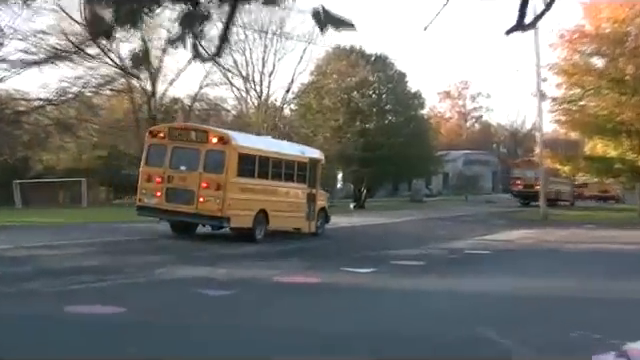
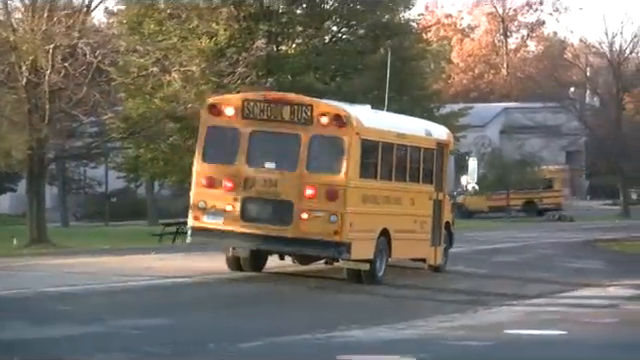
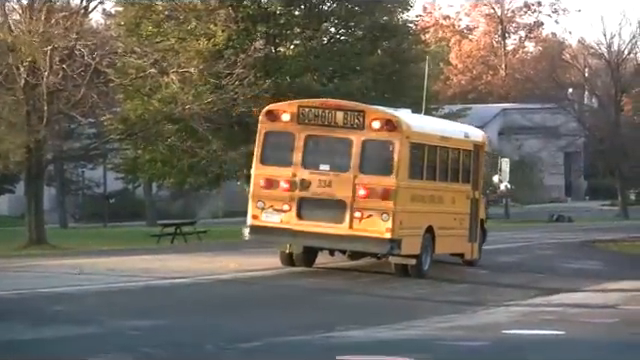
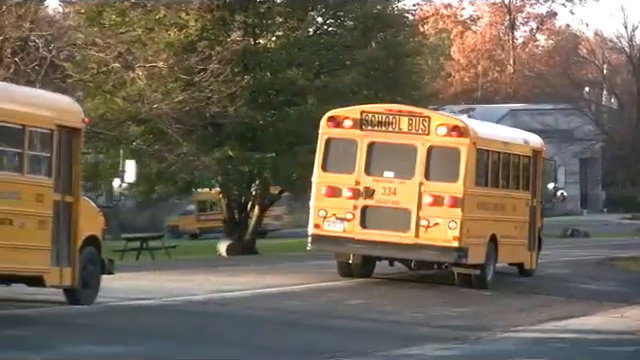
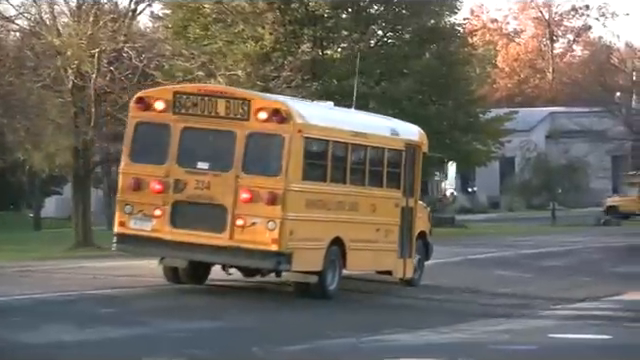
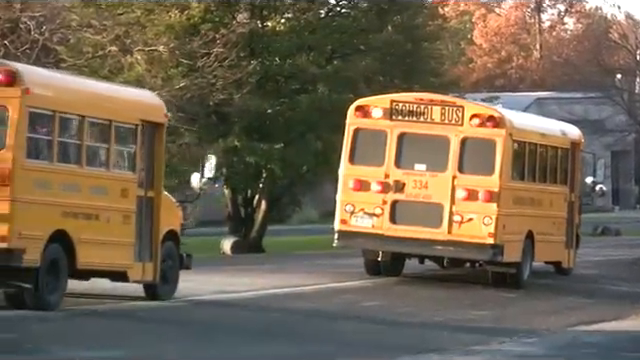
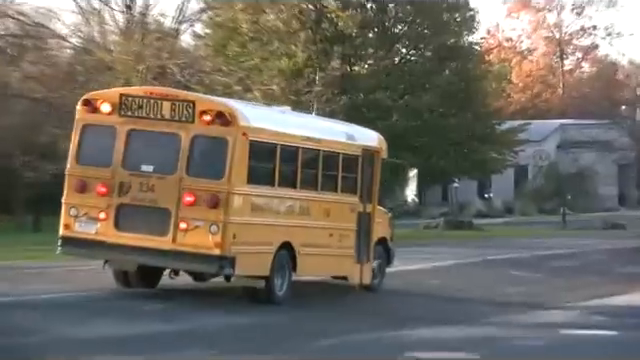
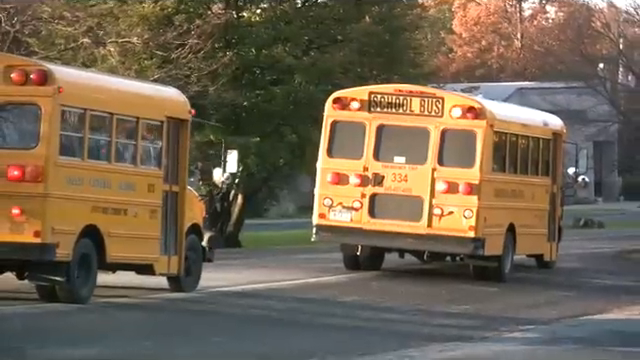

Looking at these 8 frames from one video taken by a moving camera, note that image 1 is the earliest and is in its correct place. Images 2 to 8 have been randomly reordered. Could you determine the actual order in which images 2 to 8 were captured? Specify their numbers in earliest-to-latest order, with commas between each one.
7, 5, 2, 3, 4, 6, 8
